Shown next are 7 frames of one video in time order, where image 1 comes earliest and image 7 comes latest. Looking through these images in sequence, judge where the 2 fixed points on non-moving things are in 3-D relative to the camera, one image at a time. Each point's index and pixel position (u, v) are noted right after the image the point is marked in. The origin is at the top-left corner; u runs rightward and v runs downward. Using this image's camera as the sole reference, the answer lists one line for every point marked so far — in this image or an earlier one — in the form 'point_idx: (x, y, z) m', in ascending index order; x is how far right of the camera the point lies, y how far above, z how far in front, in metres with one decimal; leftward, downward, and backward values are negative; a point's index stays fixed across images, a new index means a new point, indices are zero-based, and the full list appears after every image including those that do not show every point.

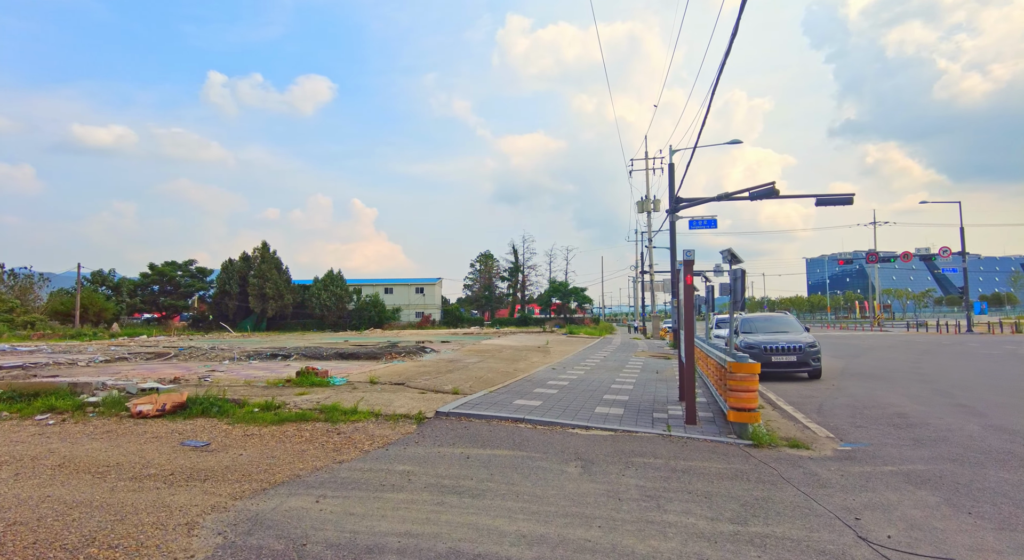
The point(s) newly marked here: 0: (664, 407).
0: (+2.7, -2.3, +8.6) m
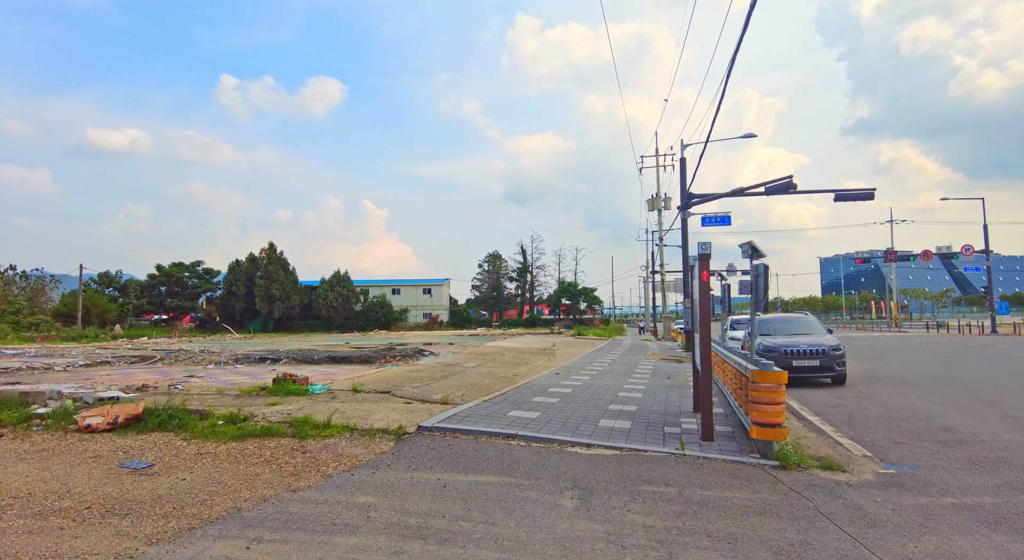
0: (+2.6, -2.2, +7.7) m
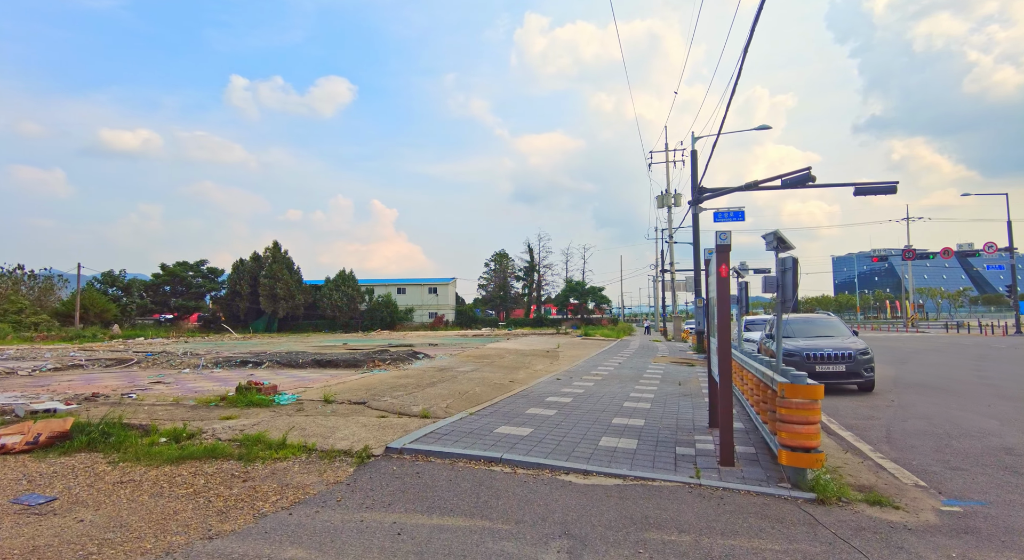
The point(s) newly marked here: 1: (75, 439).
0: (+2.4, -2.2, +6.7) m
1: (-5.1, -1.9, +5.6) m
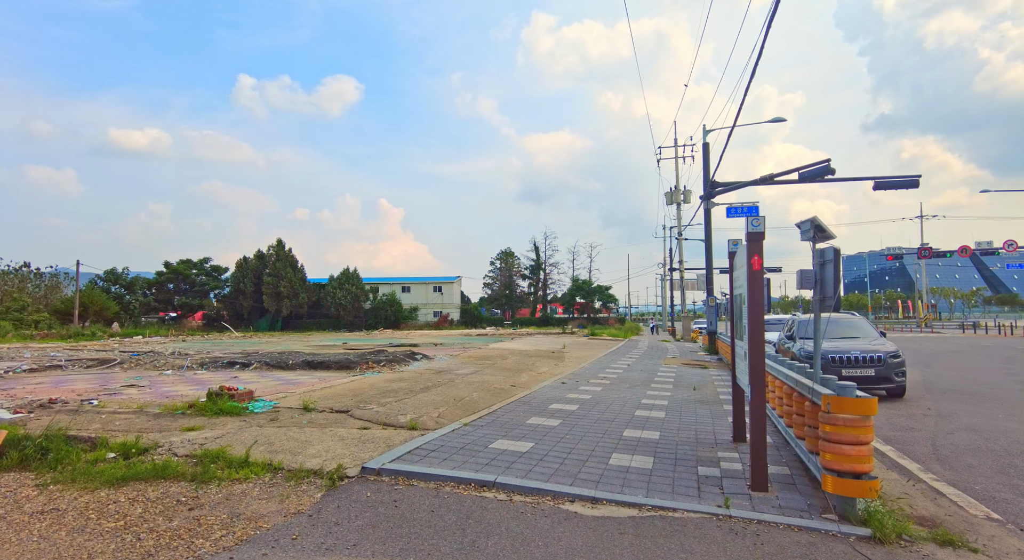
0: (+2.4, -2.1, +5.8) m
1: (-5.1, -1.8, +4.9) m
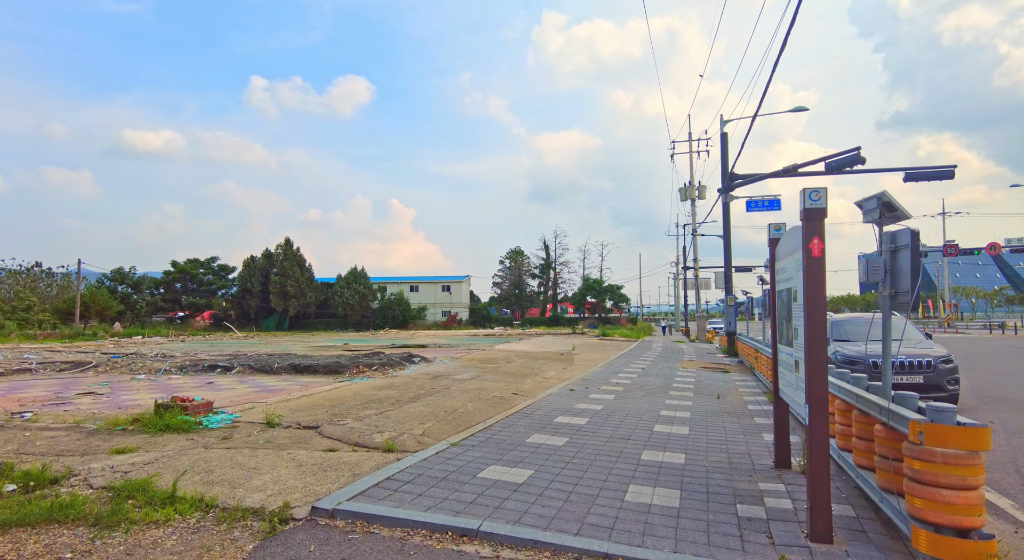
0: (+2.4, -2.0, +4.7) m
1: (-5.2, -1.7, +4.0) m
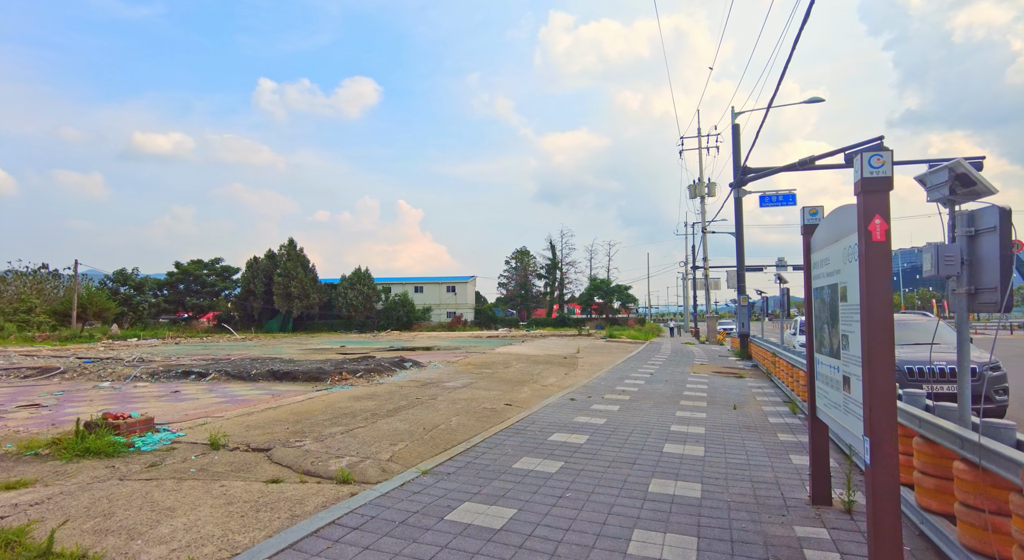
0: (+2.2, -2.0, +3.8) m
1: (-5.4, -1.7, +3.2) m
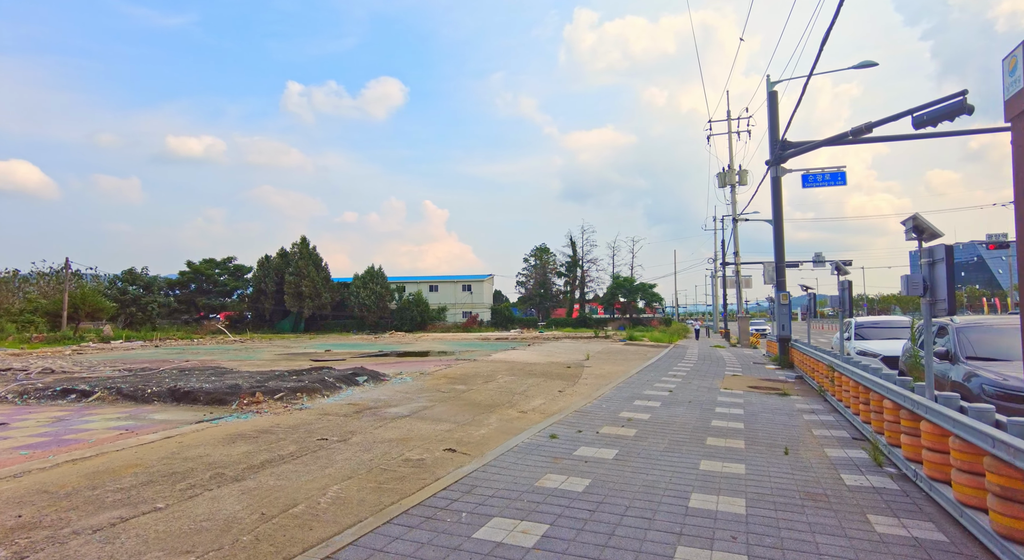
0: (+1.3, -1.8, +1.1) m
1: (-6.3, -1.6, +0.9) m
